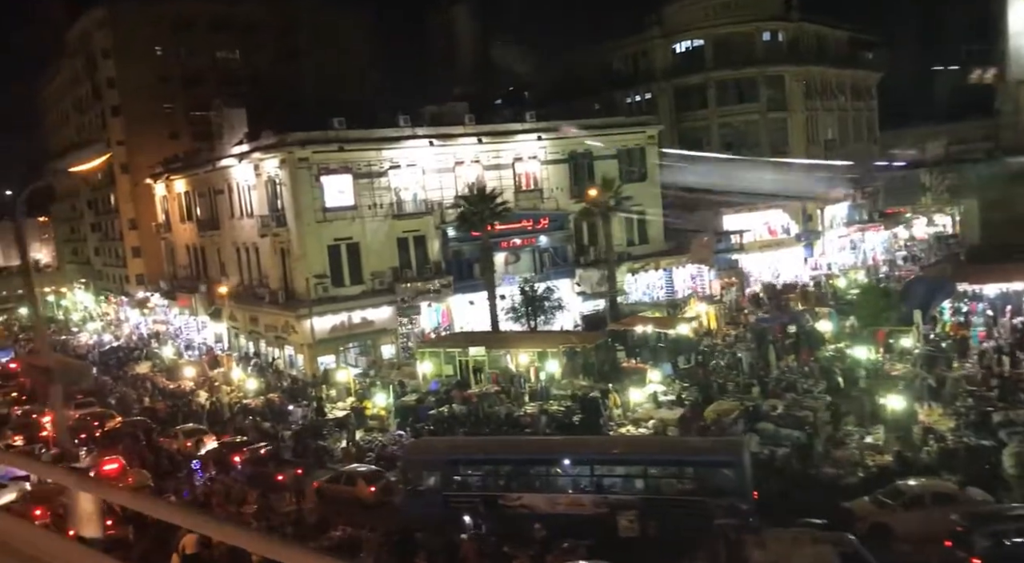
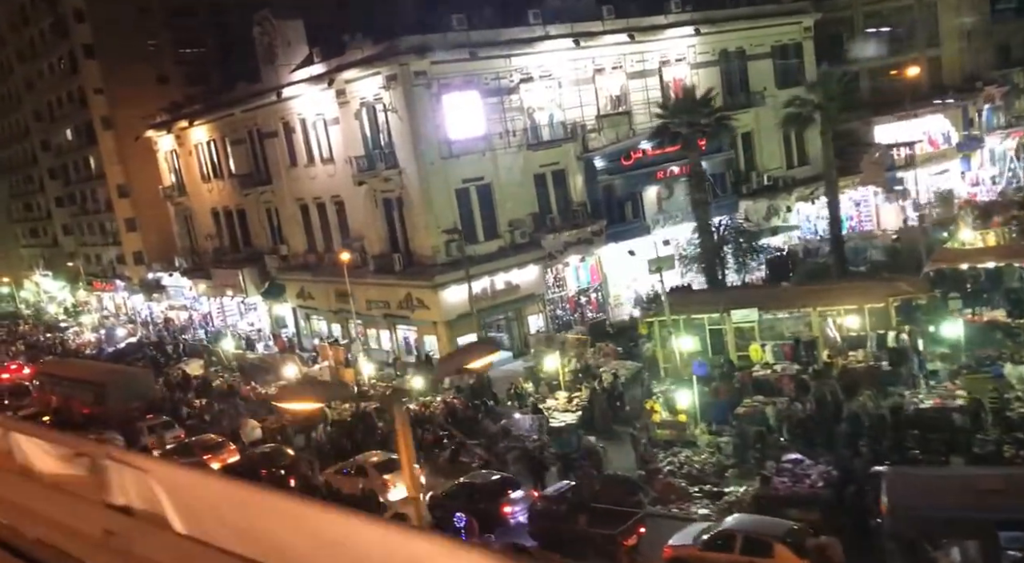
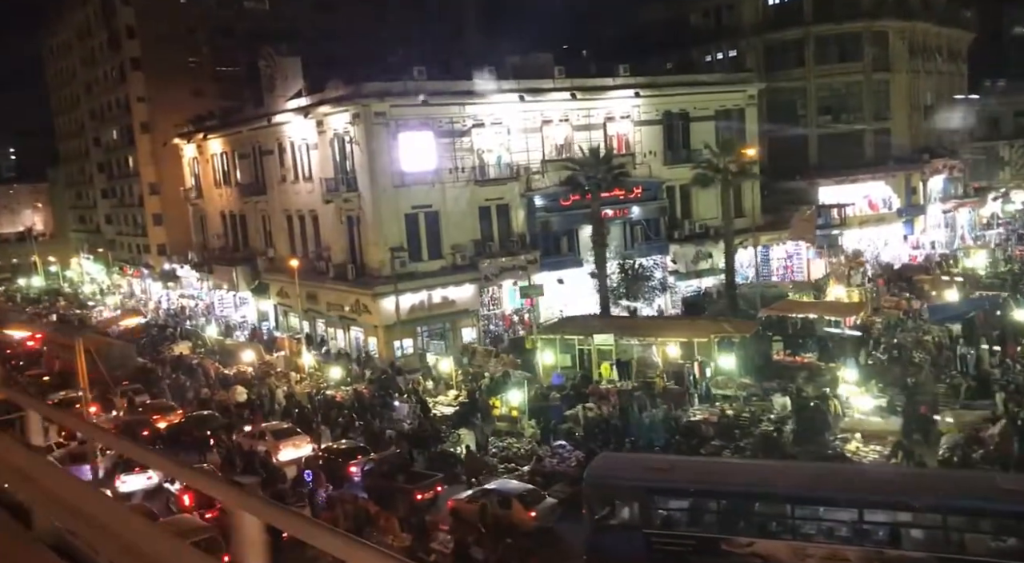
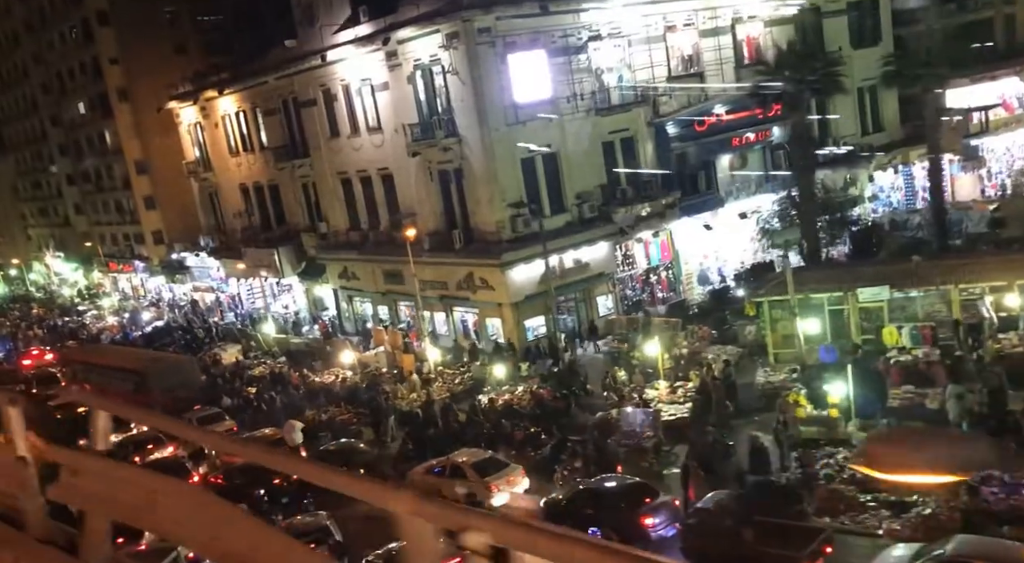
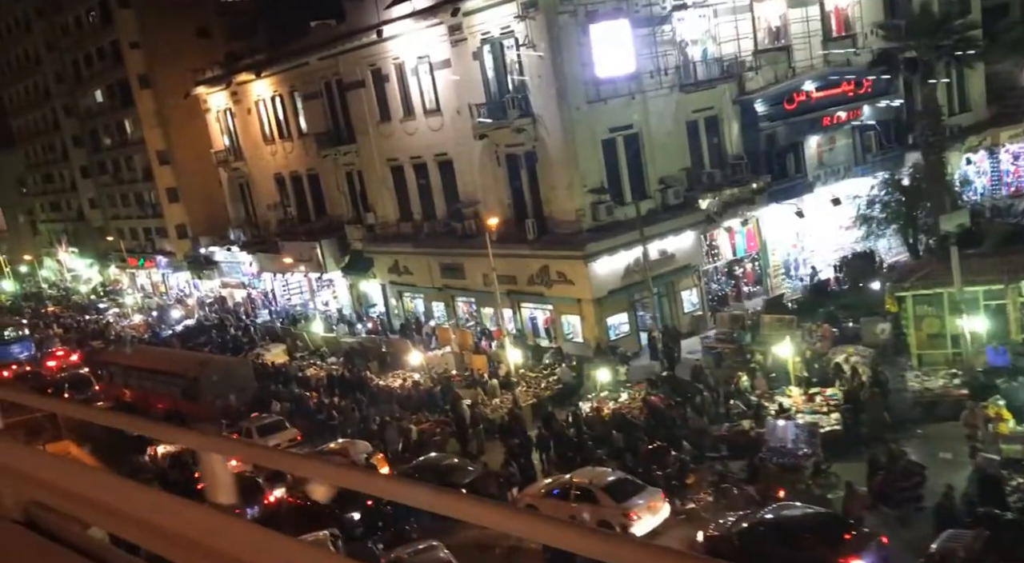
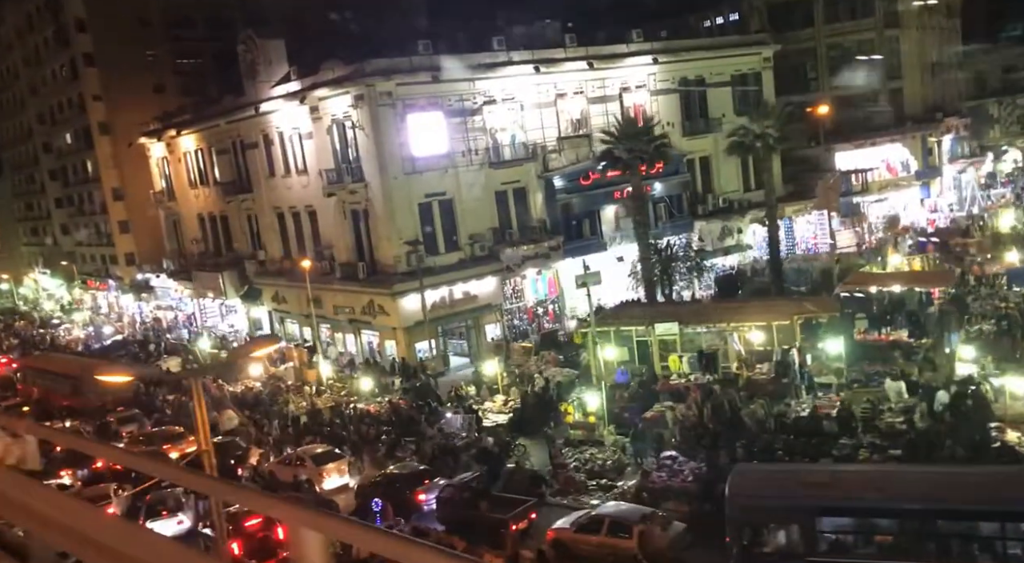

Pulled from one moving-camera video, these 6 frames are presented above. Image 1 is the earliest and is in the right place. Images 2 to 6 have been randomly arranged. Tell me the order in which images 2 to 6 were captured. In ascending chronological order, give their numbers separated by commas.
3, 6, 2, 4, 5
